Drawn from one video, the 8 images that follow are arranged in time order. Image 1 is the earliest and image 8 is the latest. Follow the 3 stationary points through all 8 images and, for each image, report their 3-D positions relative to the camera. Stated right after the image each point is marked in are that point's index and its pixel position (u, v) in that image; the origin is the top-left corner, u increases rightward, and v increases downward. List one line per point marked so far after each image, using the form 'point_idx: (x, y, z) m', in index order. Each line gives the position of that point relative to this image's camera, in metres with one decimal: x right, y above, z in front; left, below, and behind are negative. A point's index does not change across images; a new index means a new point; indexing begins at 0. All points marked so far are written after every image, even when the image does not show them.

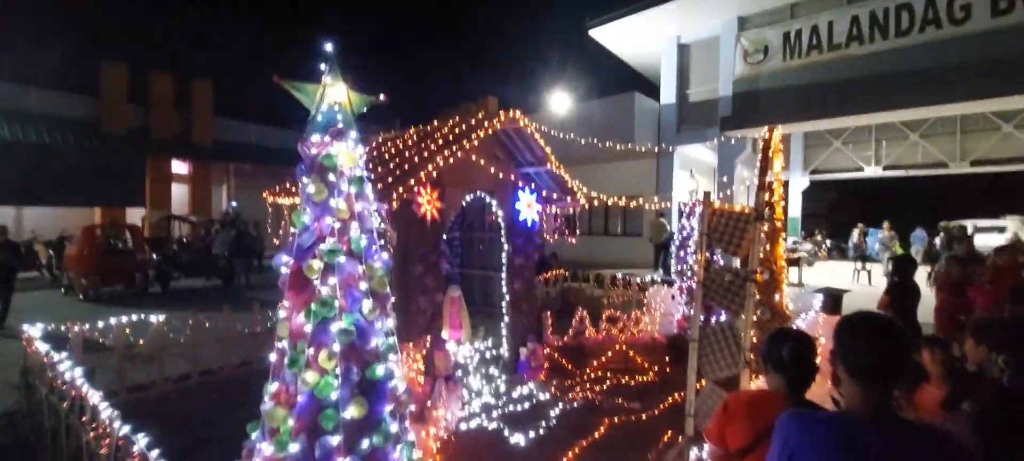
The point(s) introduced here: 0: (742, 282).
0: (+2.3, -0.5, +4.9) m
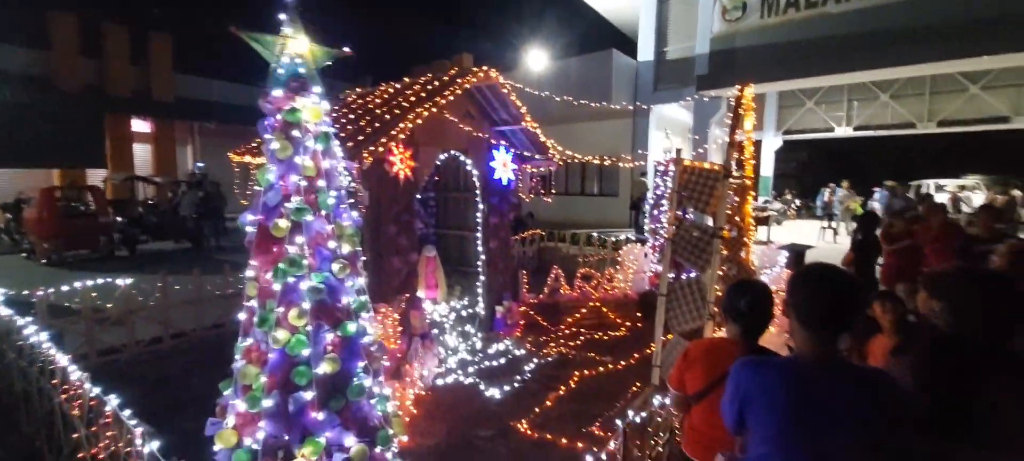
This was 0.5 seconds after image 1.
0: (+2.0, -0.1, +5.0) m
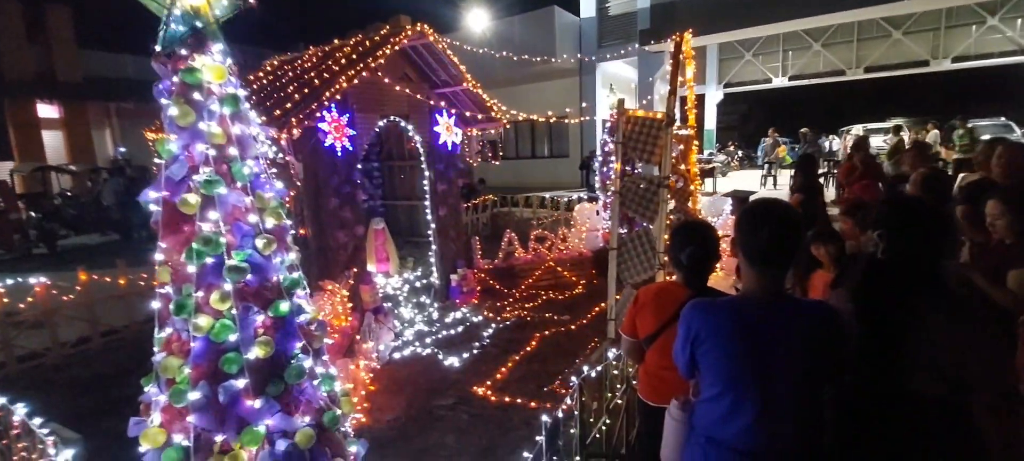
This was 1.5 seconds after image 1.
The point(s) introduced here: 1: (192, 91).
0: (+1.4, +0.4, +5.0) m
1: (-1.8, +0.8, +2.8) m
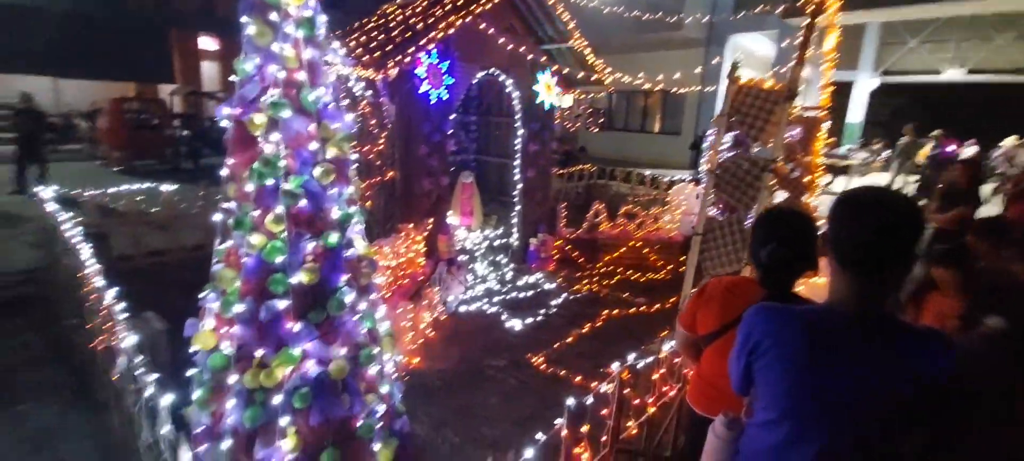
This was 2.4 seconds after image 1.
0: (+2.2, +0.5, +4.4) m
1: (-1.4, +1.2, +2.8) m
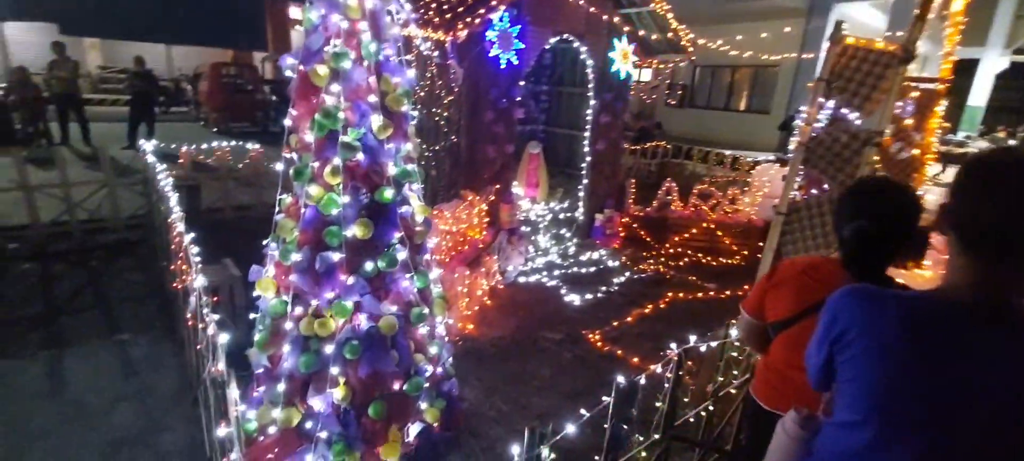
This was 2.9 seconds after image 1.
0: (+2.7, +0.6, +3.8) m
1: (-1.0, +1.5, +2.7) m
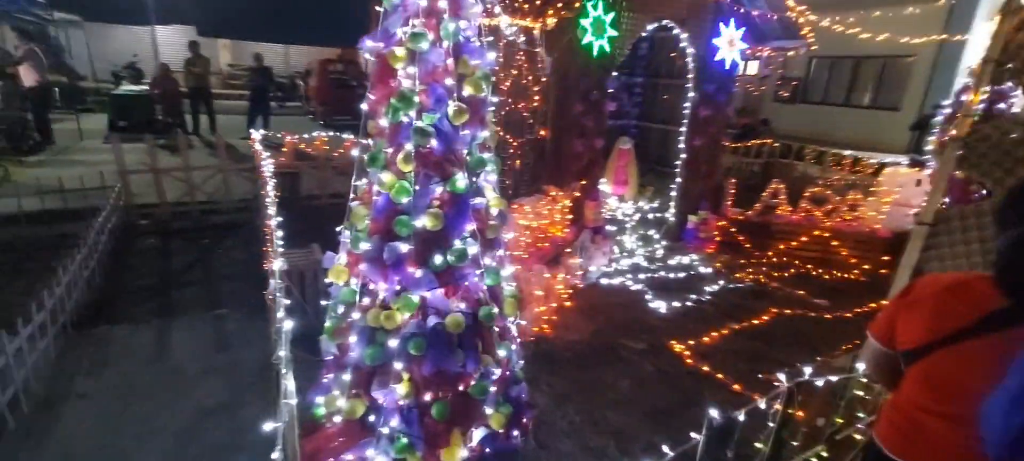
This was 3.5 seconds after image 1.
0: (+3.3, +0.5, +3.1) m
1: (-0.5, +1.5, +2.6) m
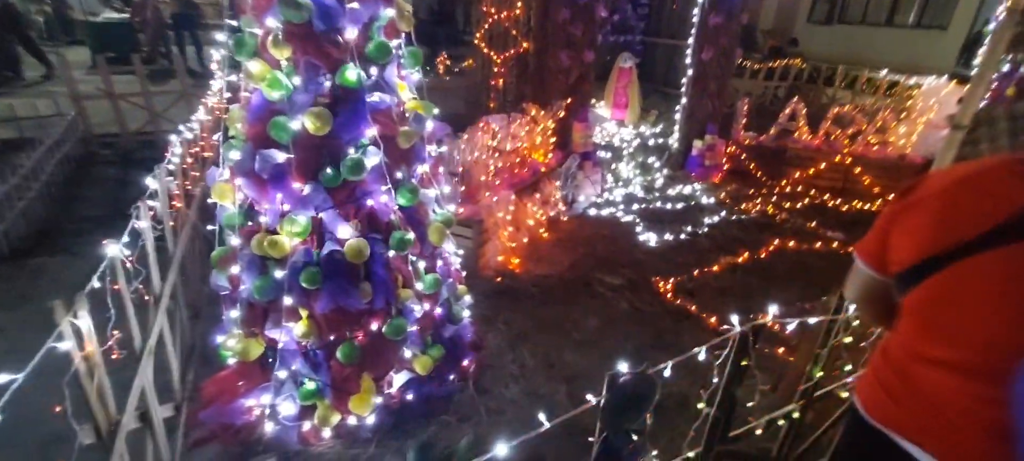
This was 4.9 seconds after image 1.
0: (+2.9, +1.0, +2.3) m
1: (-0.9, +1.9, +1.9) m
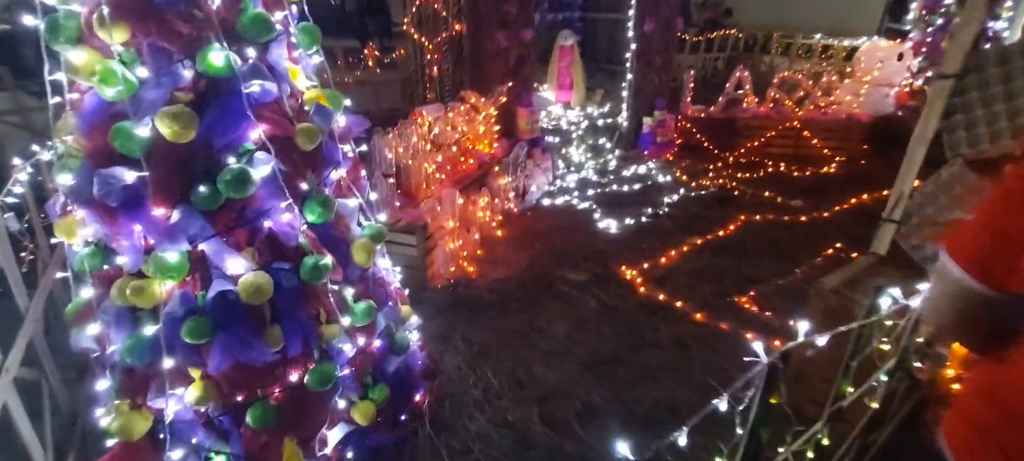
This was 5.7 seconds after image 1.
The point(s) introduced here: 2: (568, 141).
0: (+2.5, +1.2, +2.1) m
1: (-1.3, +1.8, +1.3) m
2: (+0.8, +1.2, +6.6) m
